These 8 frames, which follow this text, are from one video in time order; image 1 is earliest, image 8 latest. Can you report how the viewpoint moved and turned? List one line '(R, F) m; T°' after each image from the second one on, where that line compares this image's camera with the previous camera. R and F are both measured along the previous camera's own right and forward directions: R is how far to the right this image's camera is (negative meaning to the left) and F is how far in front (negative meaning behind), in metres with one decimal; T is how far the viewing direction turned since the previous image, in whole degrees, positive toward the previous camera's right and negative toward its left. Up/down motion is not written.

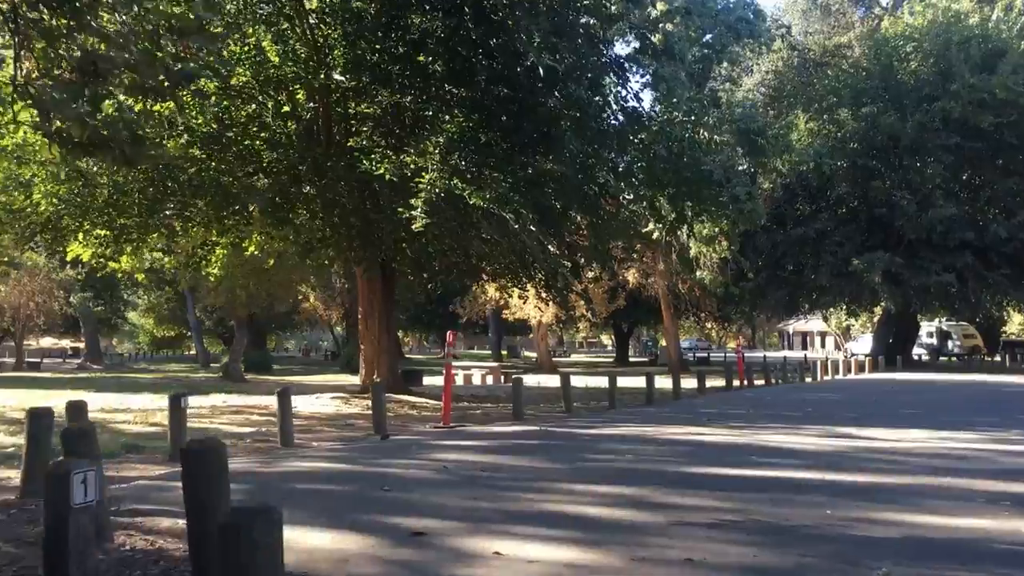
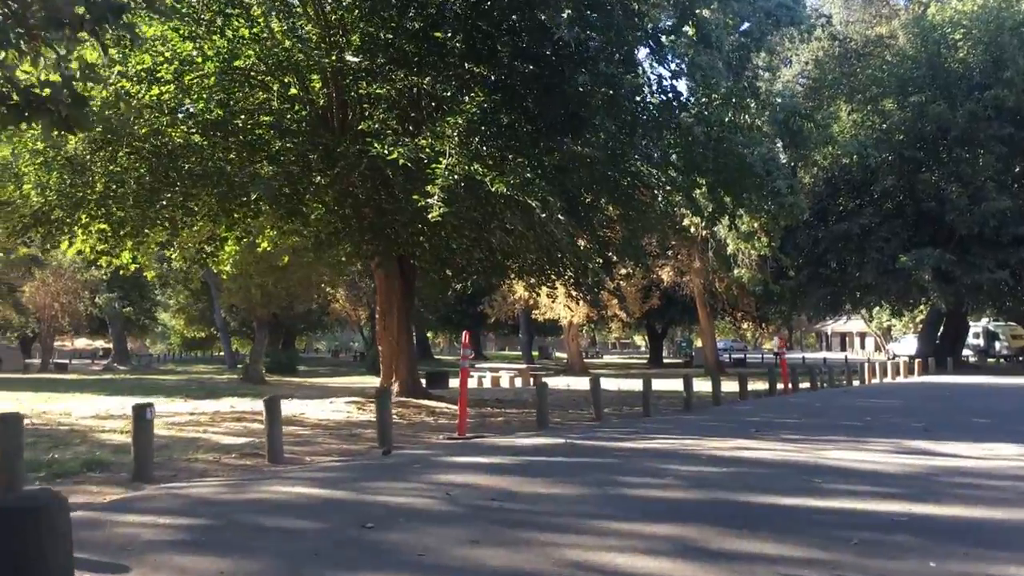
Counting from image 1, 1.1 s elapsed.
(+0.1, +1.5) m; -2°
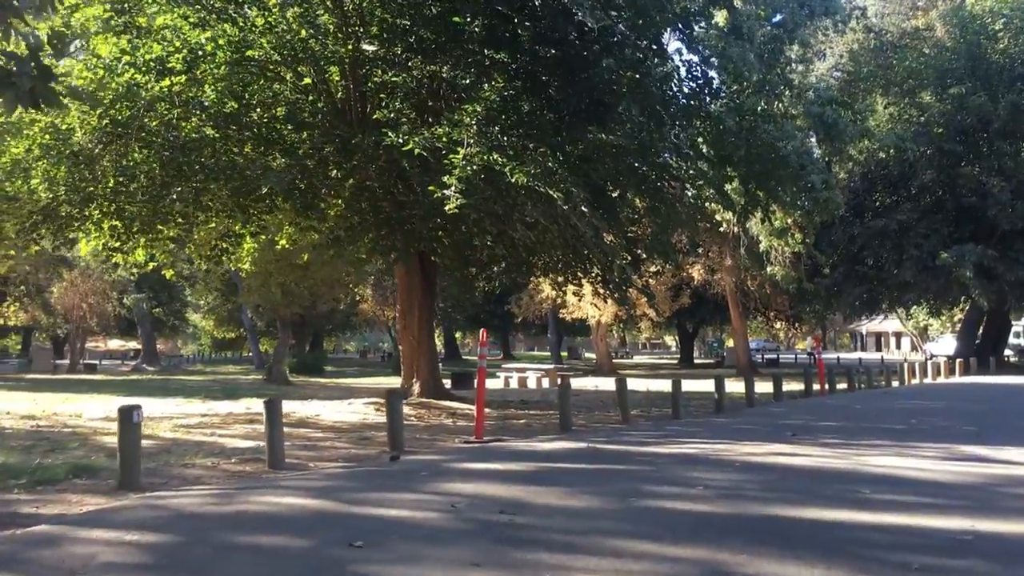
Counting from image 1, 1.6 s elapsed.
(+0.1, +0.7) m; -2°
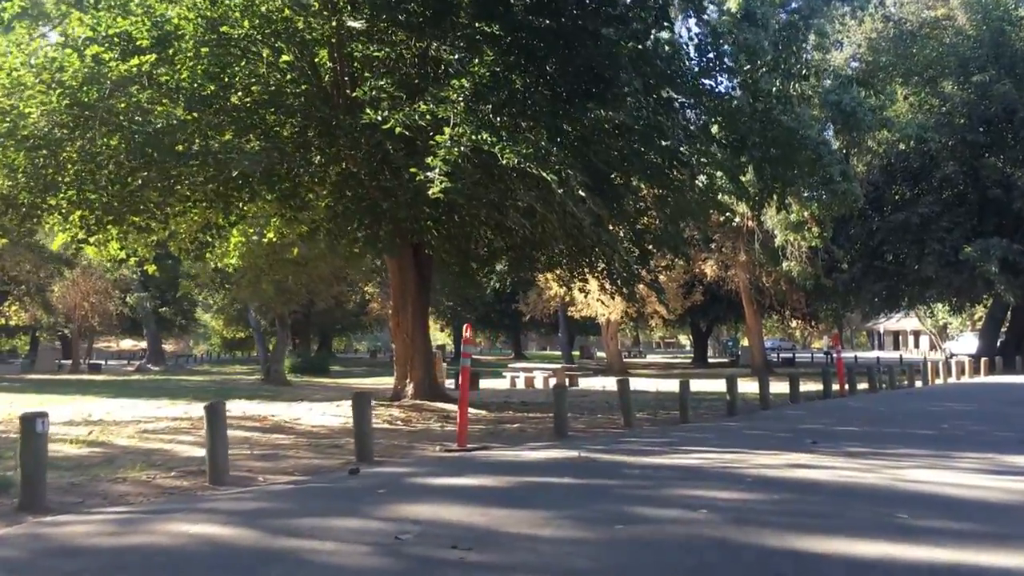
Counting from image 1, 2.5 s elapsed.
(+0.3, +1.3) m; -1°
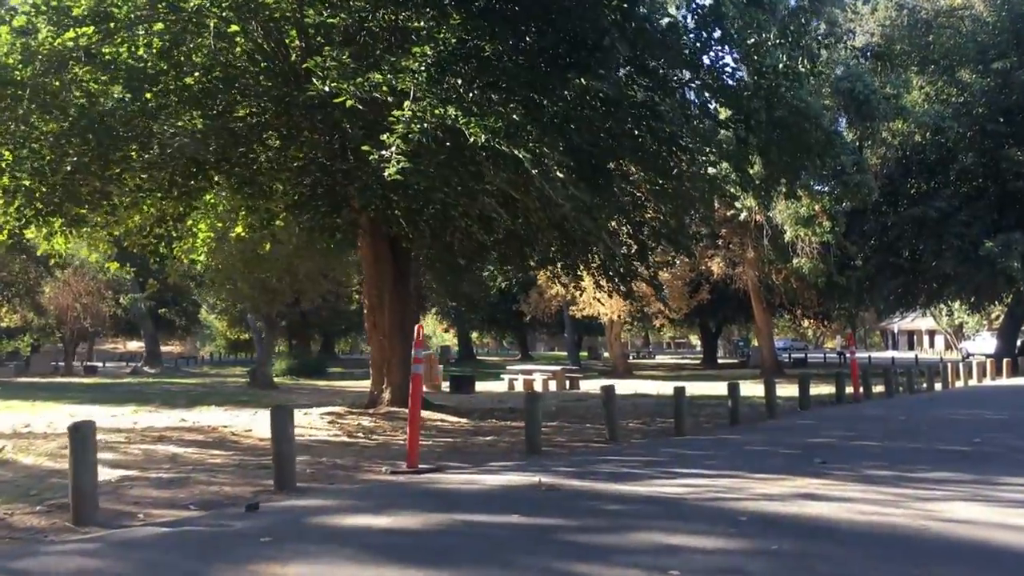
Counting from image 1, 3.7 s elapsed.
(+0.5, +1.6) m; -1°
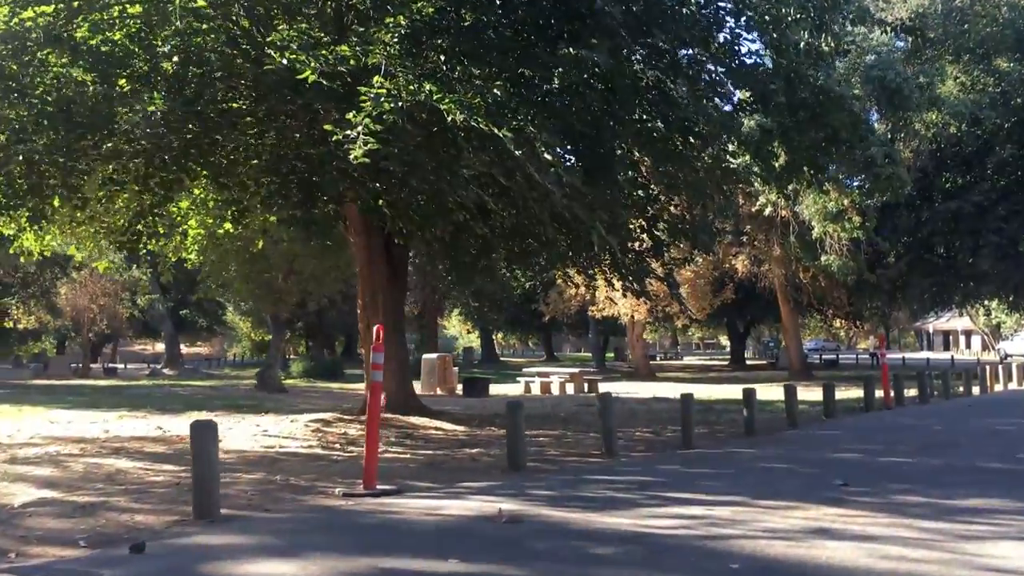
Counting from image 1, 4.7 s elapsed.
(+0.5, +1.2) m; -2°
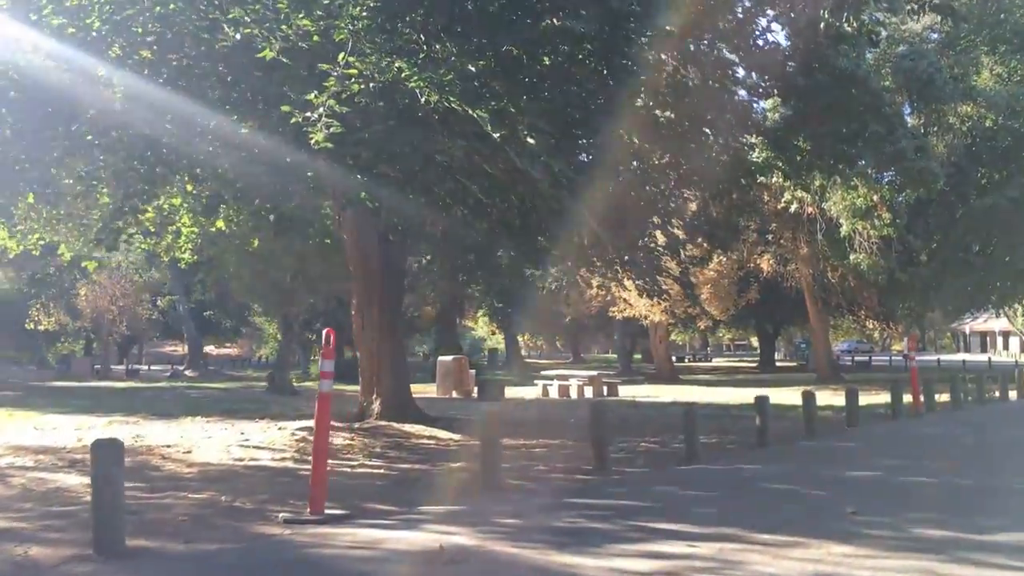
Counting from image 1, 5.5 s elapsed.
(+0.5, +1.0) m; -2°
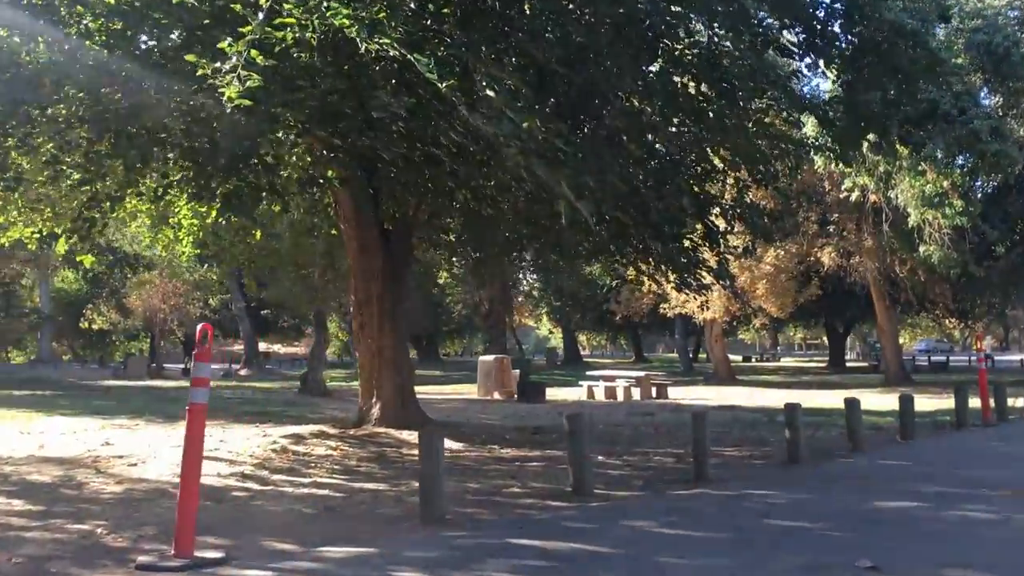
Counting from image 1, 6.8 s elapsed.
(+0.9, +1.7) m; -4°
